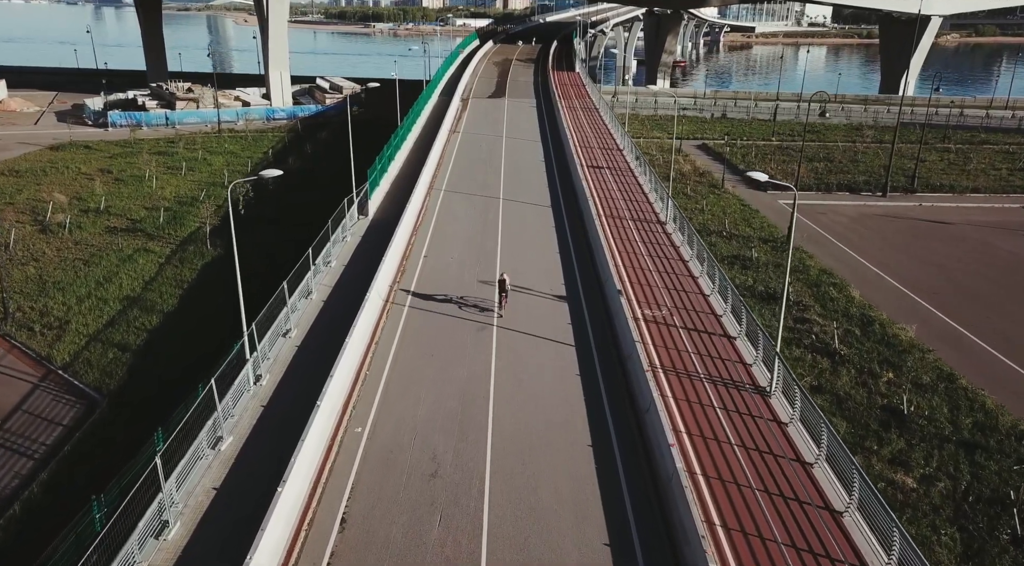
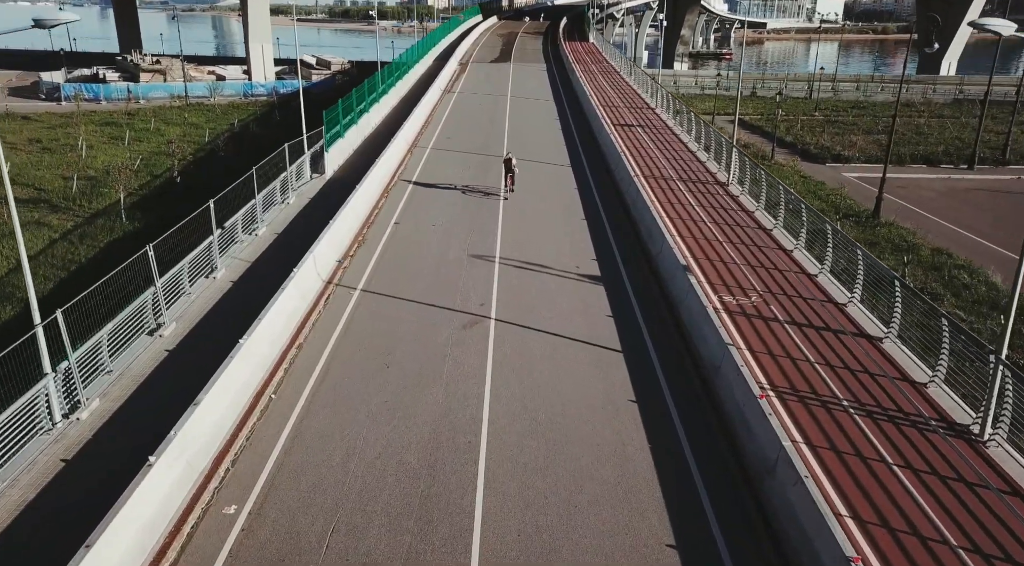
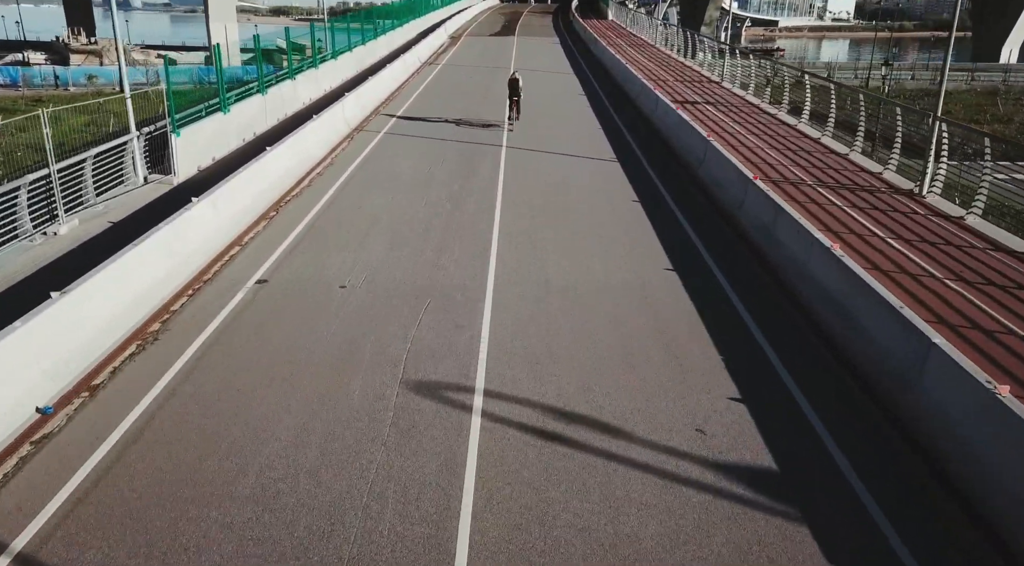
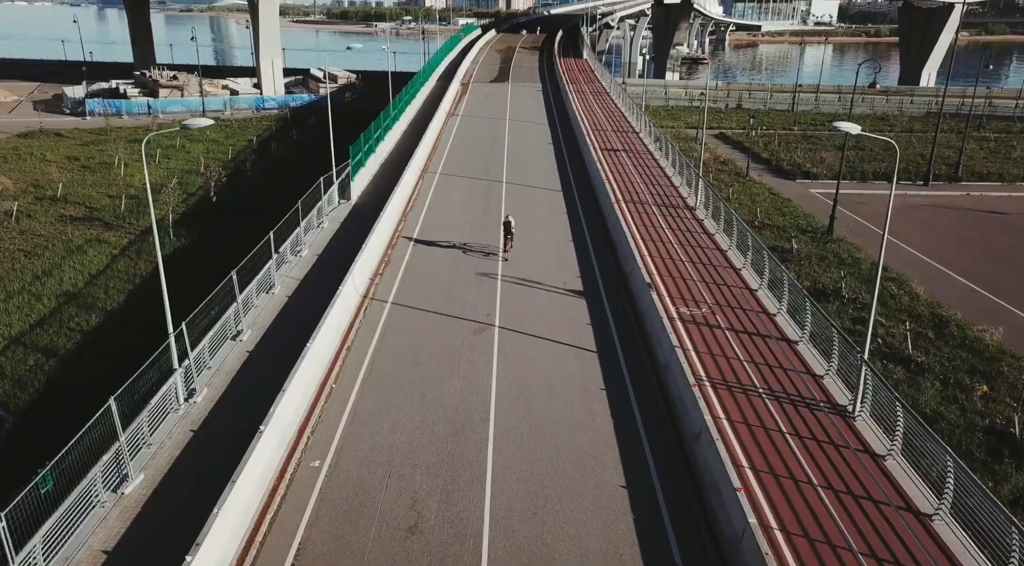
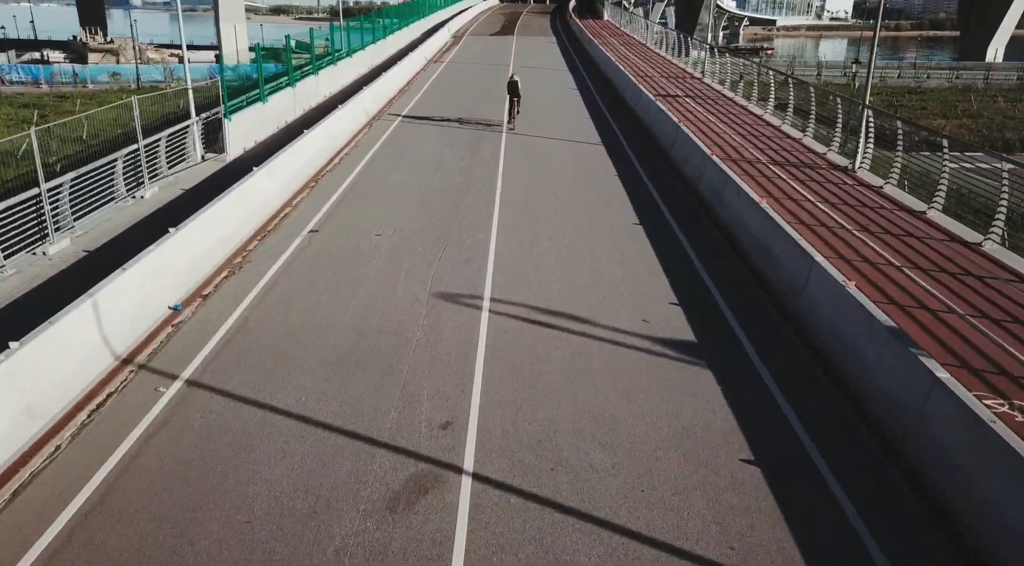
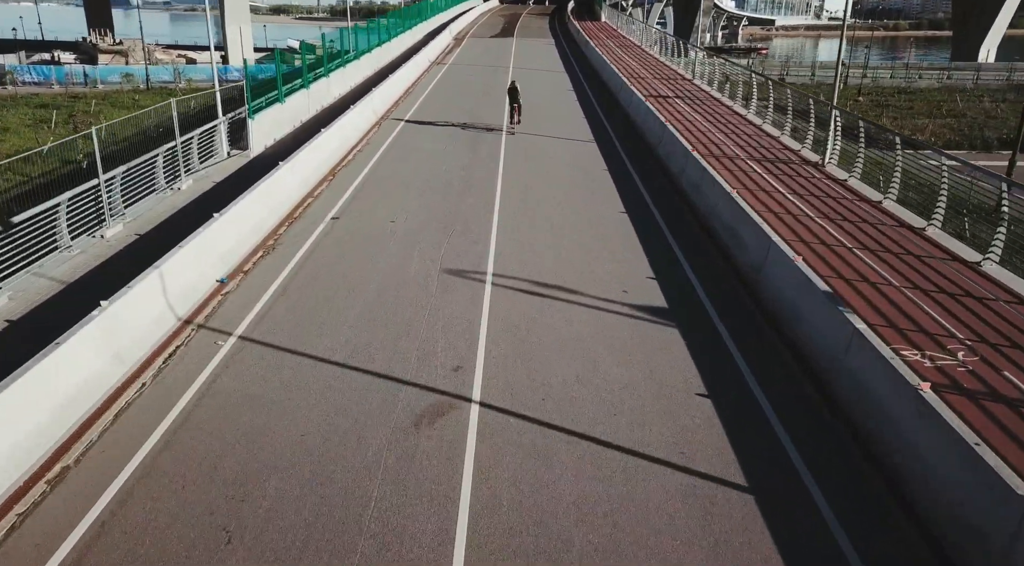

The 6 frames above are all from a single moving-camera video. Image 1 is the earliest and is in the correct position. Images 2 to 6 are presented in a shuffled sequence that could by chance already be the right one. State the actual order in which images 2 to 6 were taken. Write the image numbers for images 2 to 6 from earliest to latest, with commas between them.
4, 2, 6, 5, 3
